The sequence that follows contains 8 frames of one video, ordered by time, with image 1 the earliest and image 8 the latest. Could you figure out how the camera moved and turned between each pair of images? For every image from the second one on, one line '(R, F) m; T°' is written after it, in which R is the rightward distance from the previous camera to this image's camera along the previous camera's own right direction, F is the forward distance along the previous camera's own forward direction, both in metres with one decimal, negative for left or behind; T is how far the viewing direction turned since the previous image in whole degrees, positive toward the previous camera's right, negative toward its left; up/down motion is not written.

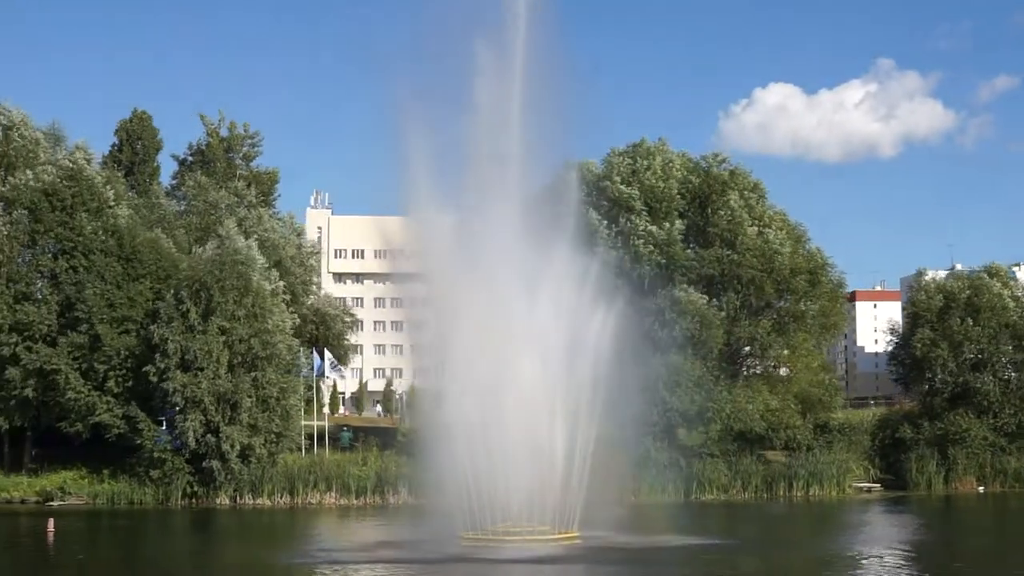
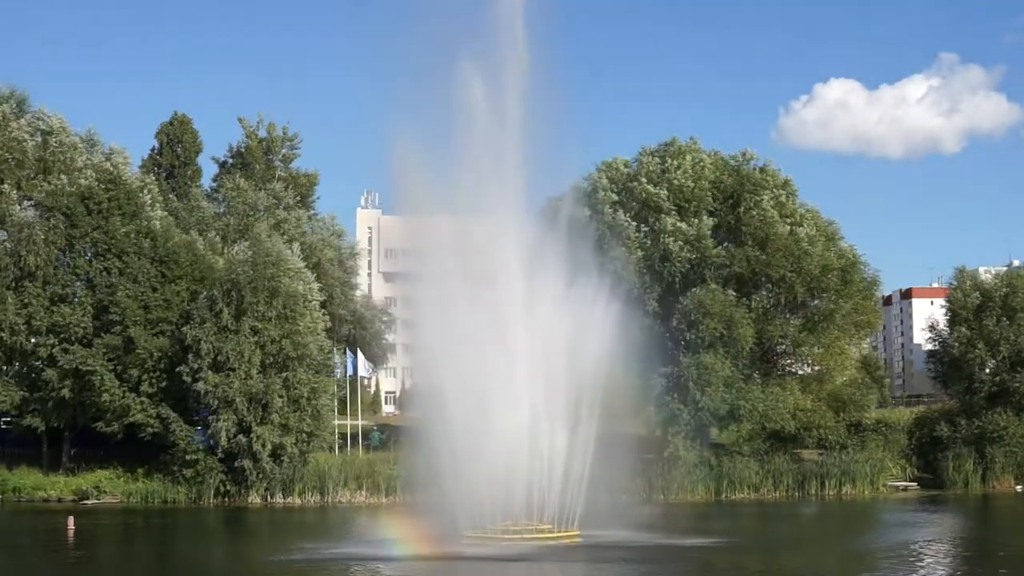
(+1.0, -0.2) m; -2°
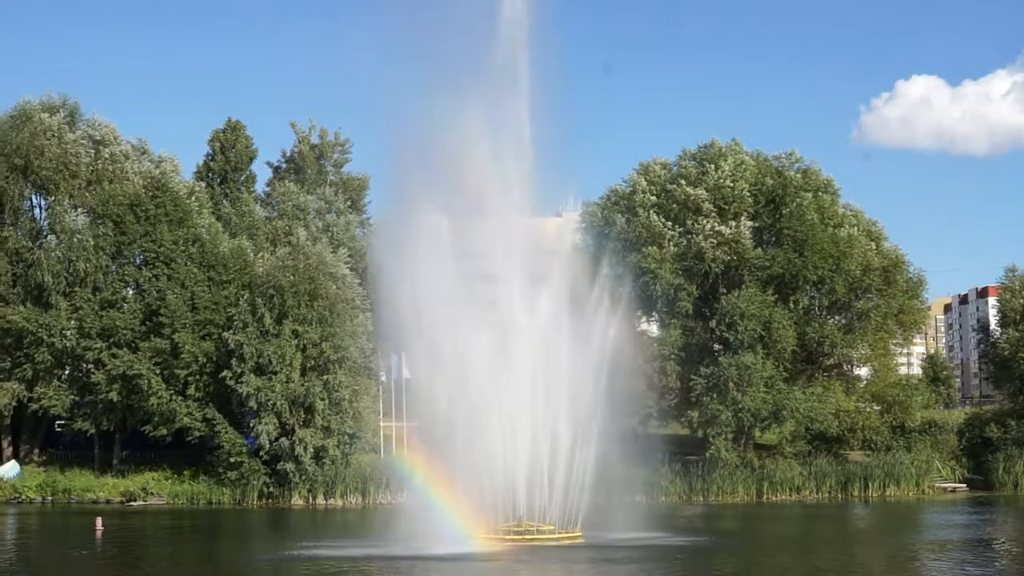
(+1.3, -0.3) m; -3°
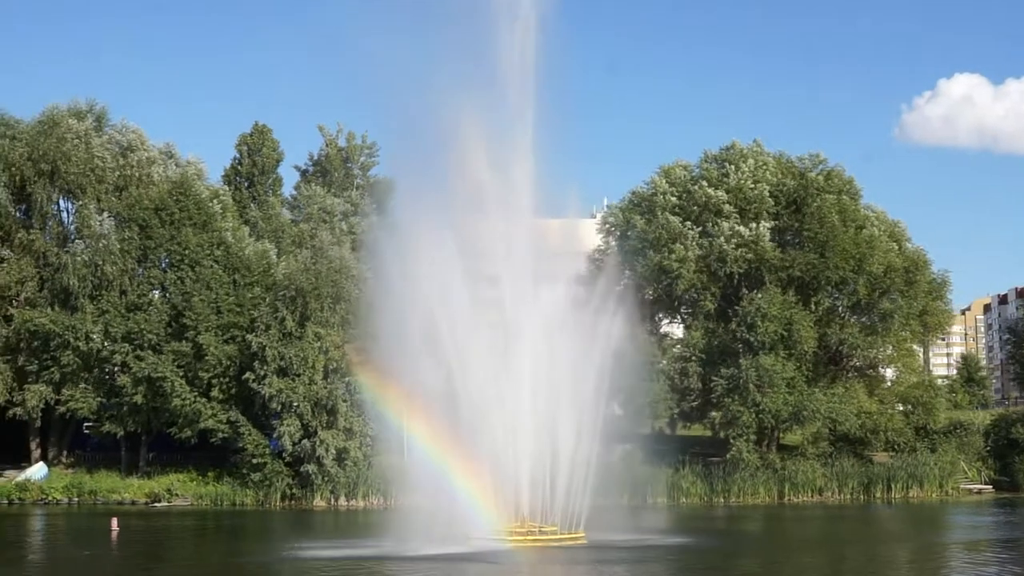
(+0.6, -0.2) m; -2°
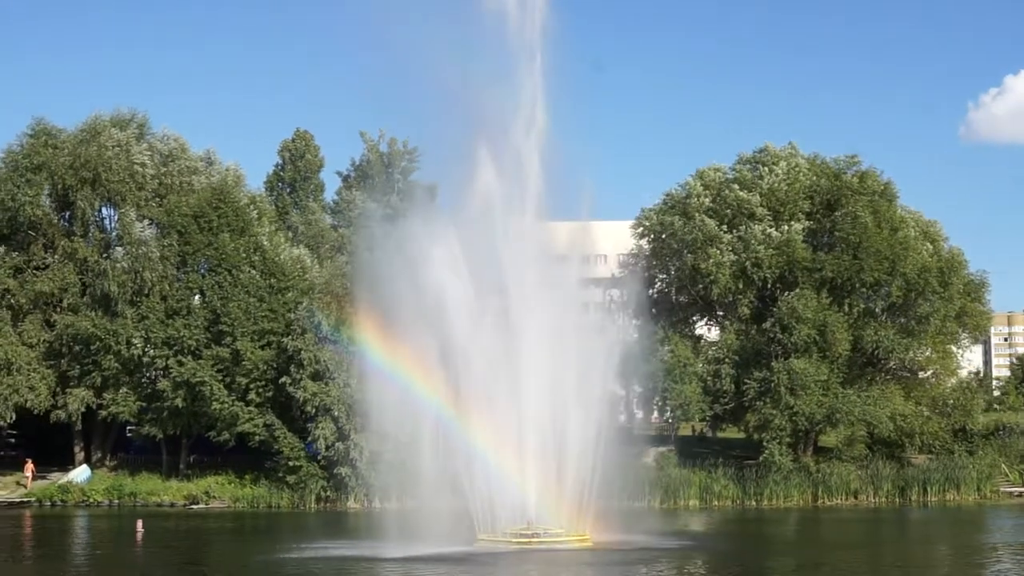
(+0.9, -0.2) m; -2°
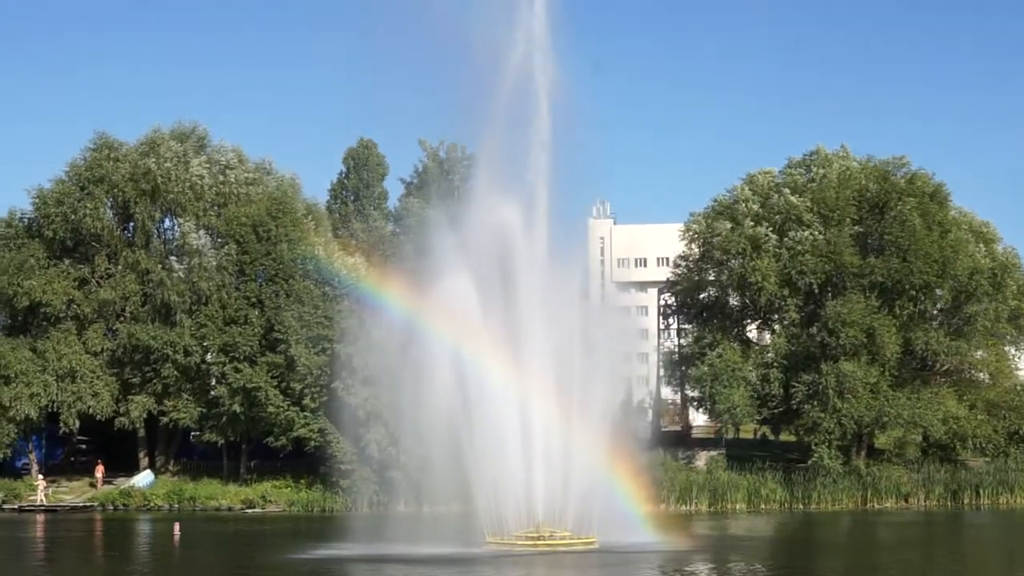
(+1.5, -0.4) m; -4°
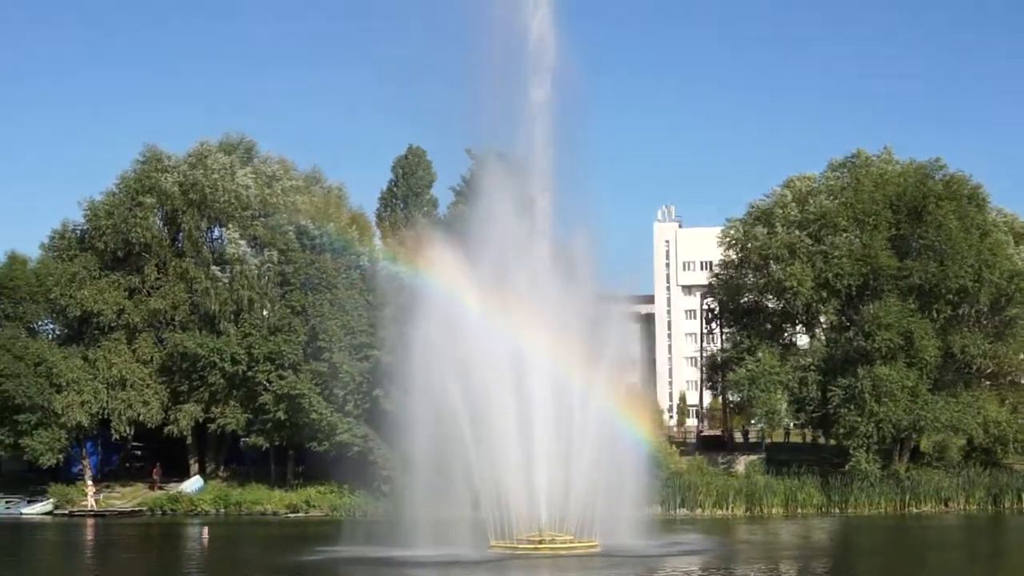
(+1.3, -0.4) m; -3°
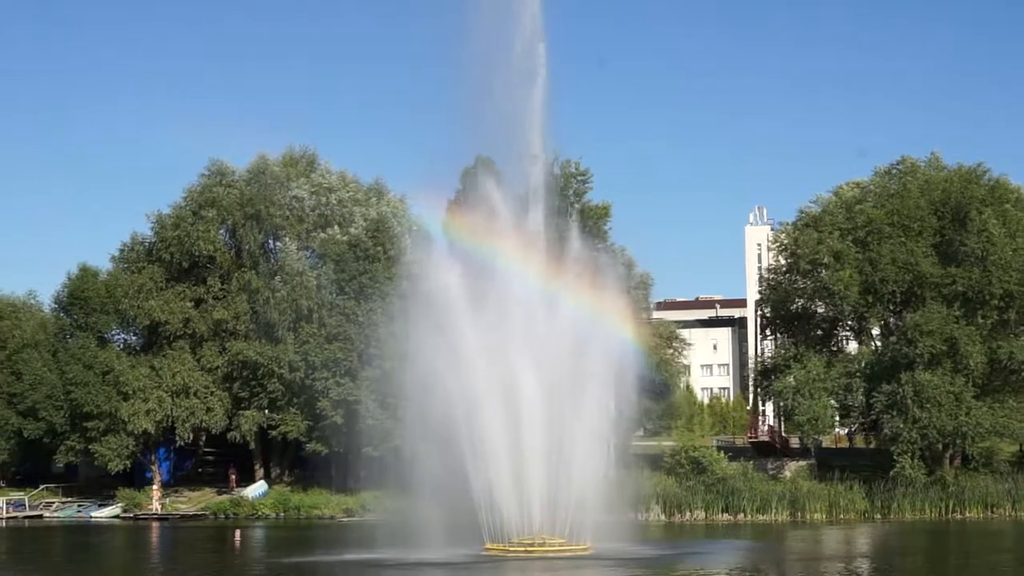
(+2.1, -0.8) m; -4°
